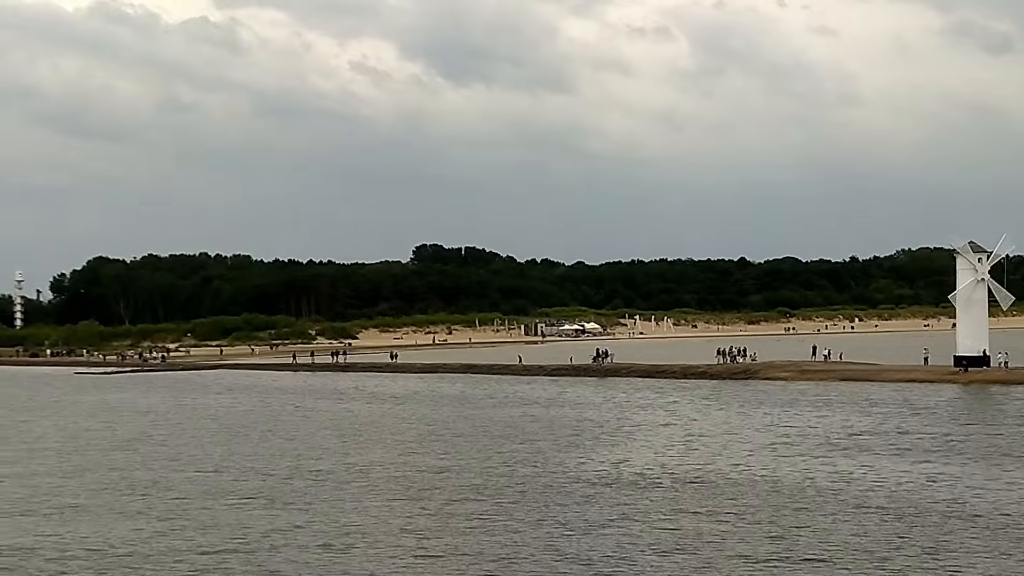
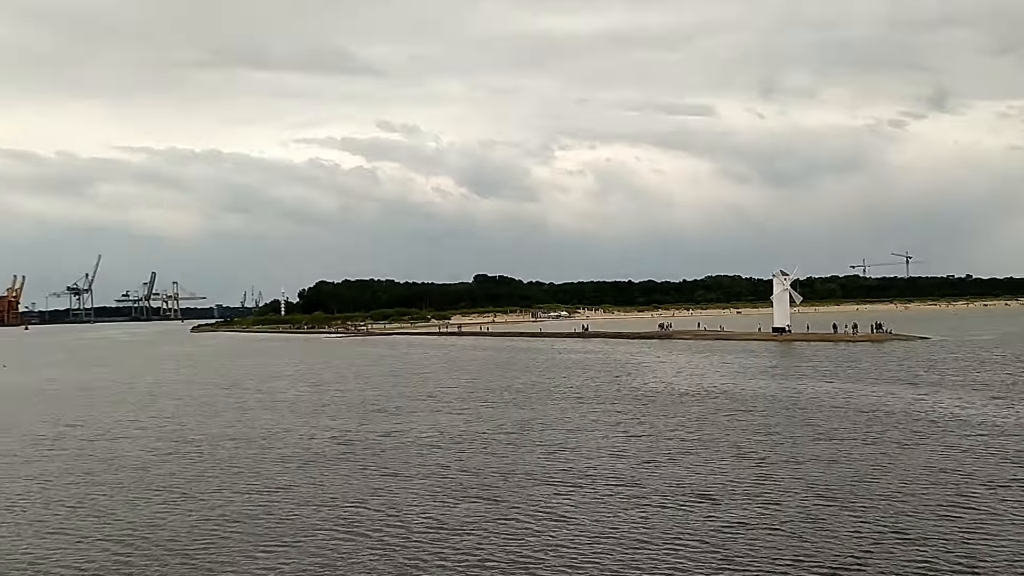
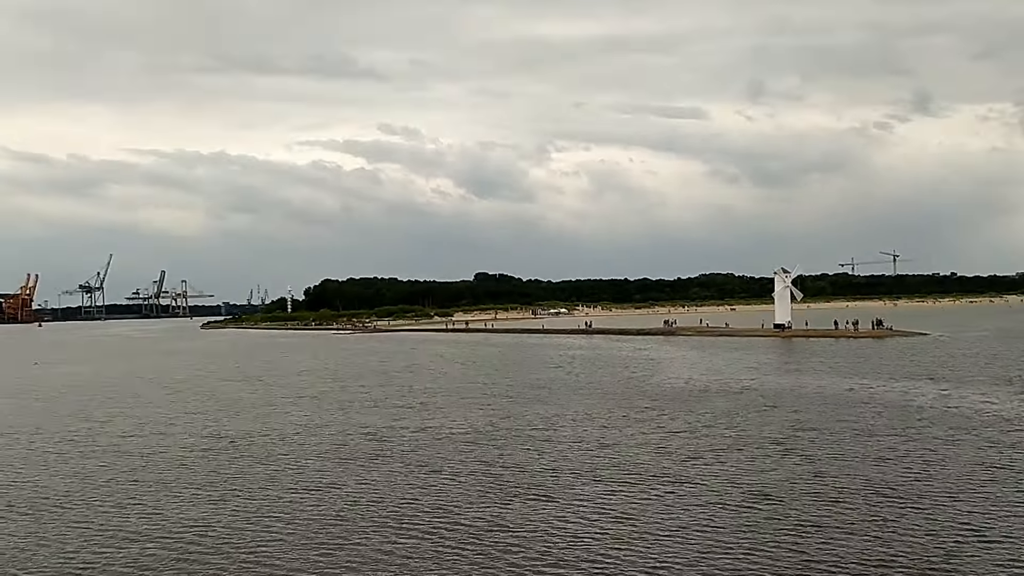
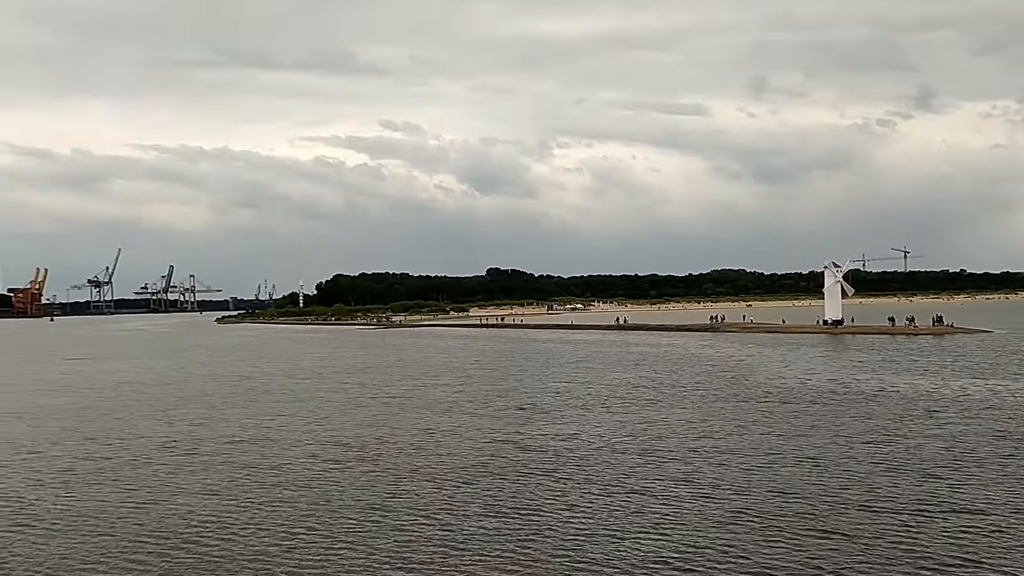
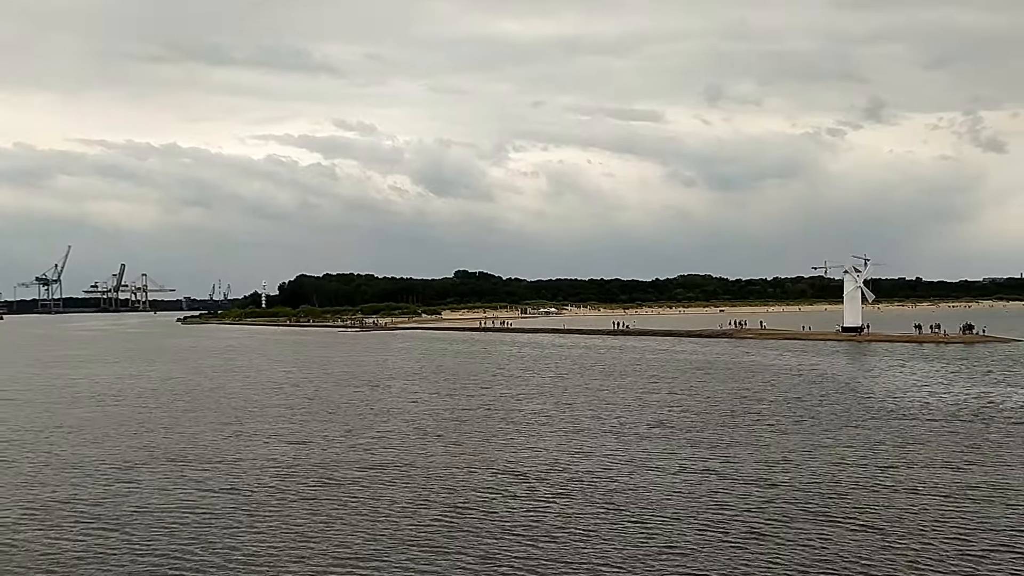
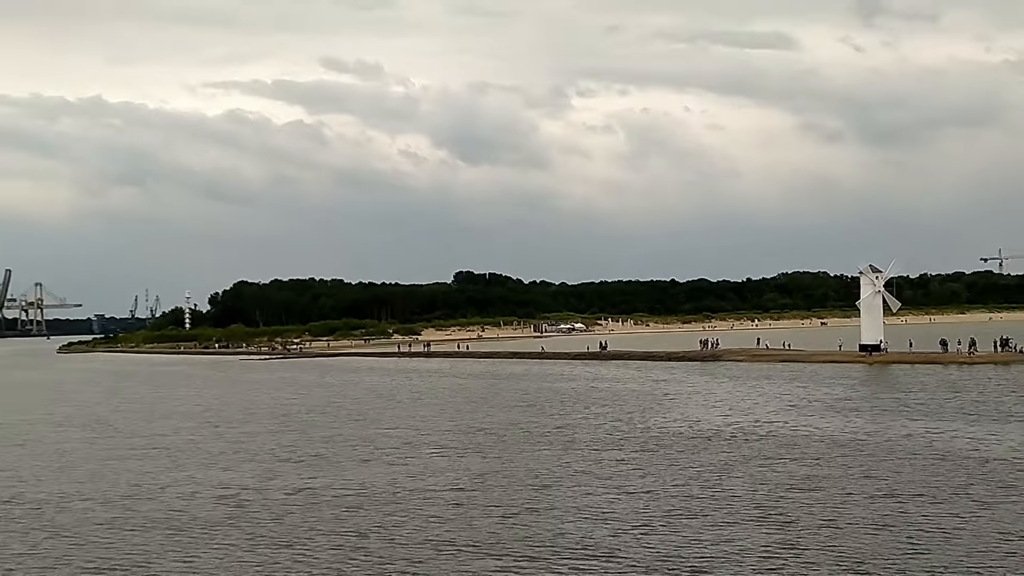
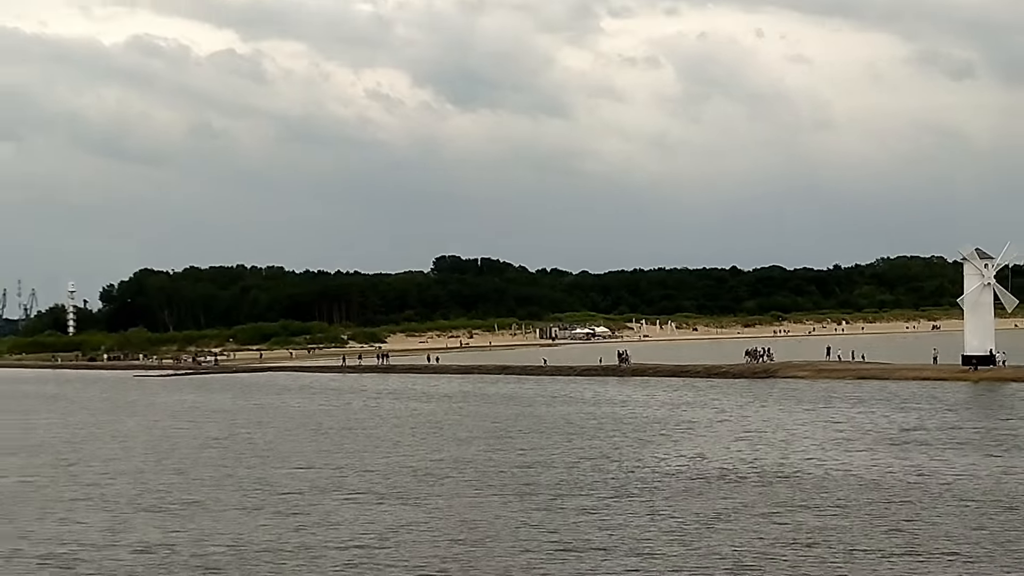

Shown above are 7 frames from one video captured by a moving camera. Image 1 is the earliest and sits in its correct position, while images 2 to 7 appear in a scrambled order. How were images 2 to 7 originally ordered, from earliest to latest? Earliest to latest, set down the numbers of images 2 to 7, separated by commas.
7, 6, 2, 3, 4, 5
